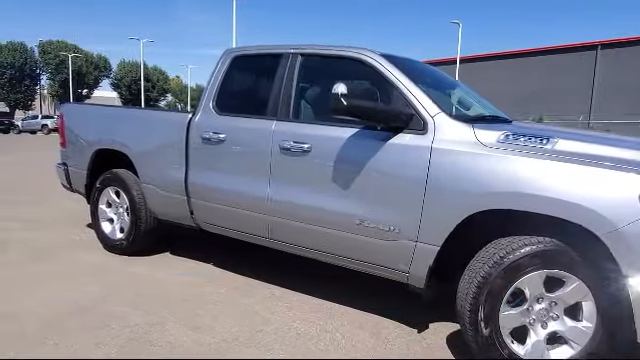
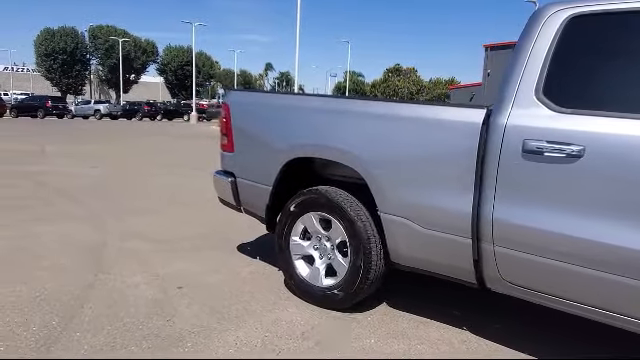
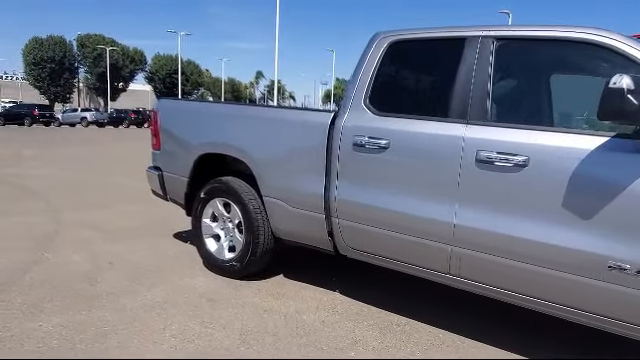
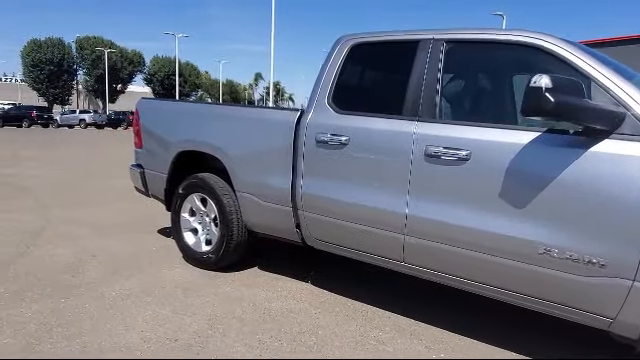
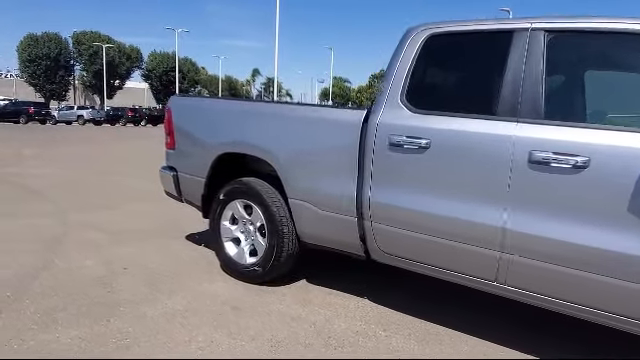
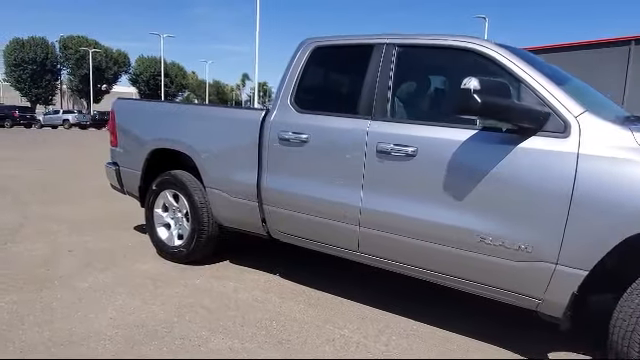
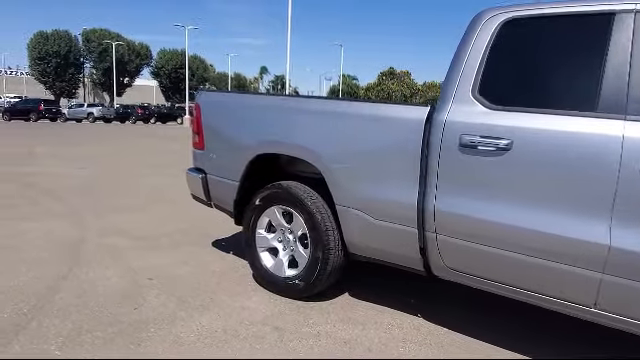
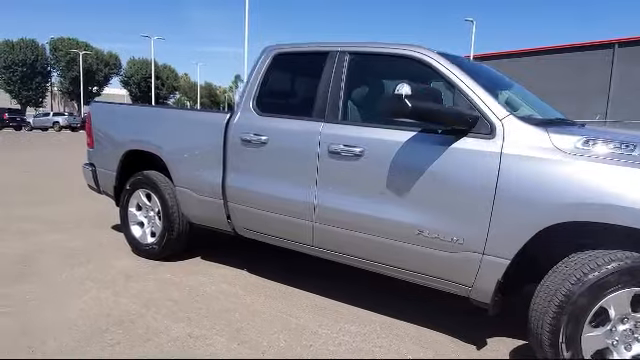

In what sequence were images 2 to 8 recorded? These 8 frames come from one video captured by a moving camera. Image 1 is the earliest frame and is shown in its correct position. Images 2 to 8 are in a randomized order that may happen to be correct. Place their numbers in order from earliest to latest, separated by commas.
8, 6, 4, 3, 5, 7, 2
